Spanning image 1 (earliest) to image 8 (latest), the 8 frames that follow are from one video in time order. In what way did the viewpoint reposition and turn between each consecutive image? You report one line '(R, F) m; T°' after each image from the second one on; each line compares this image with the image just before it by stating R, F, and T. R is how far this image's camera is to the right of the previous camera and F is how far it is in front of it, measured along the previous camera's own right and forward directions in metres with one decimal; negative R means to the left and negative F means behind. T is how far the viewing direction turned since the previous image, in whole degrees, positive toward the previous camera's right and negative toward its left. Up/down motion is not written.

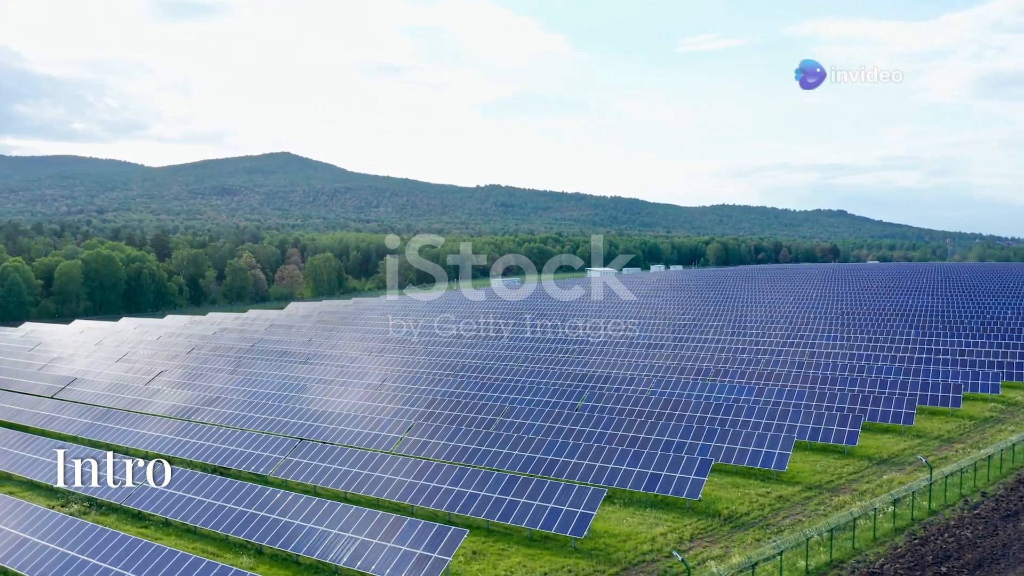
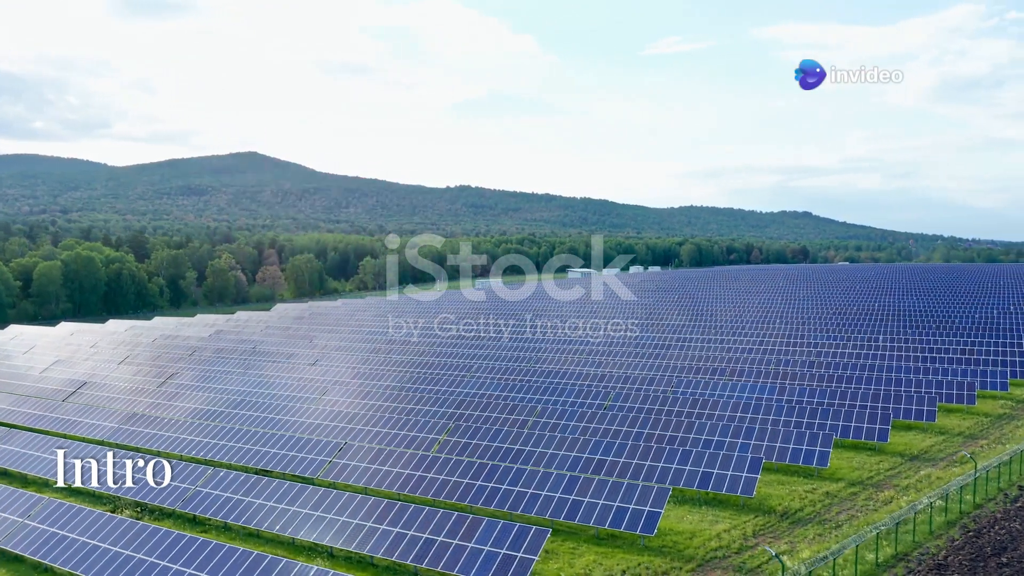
(-2.1, -0.1) m; +2°
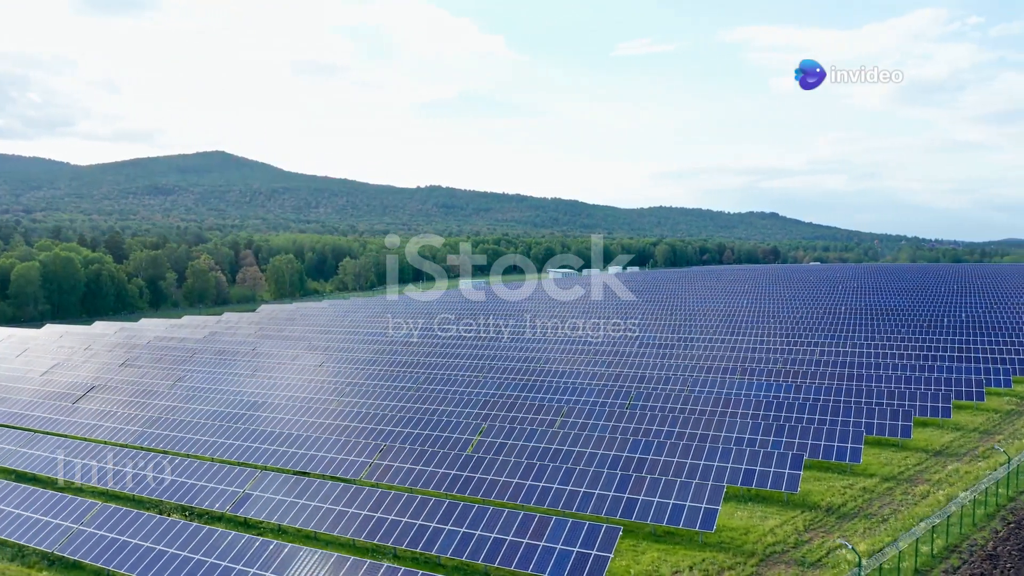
(-1.9, -0.1) m; +2°
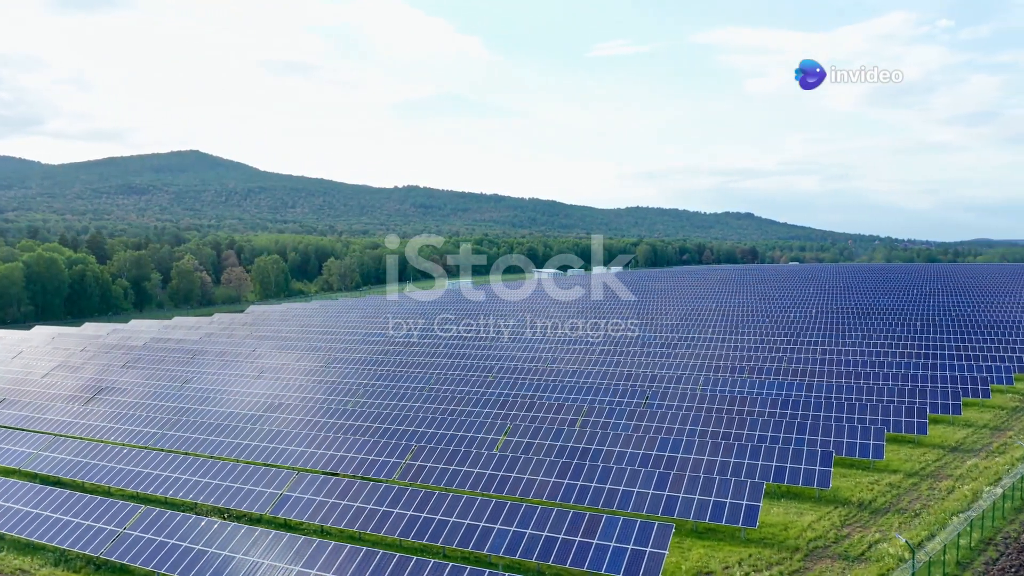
(-1.4, -0.1) m; +2°
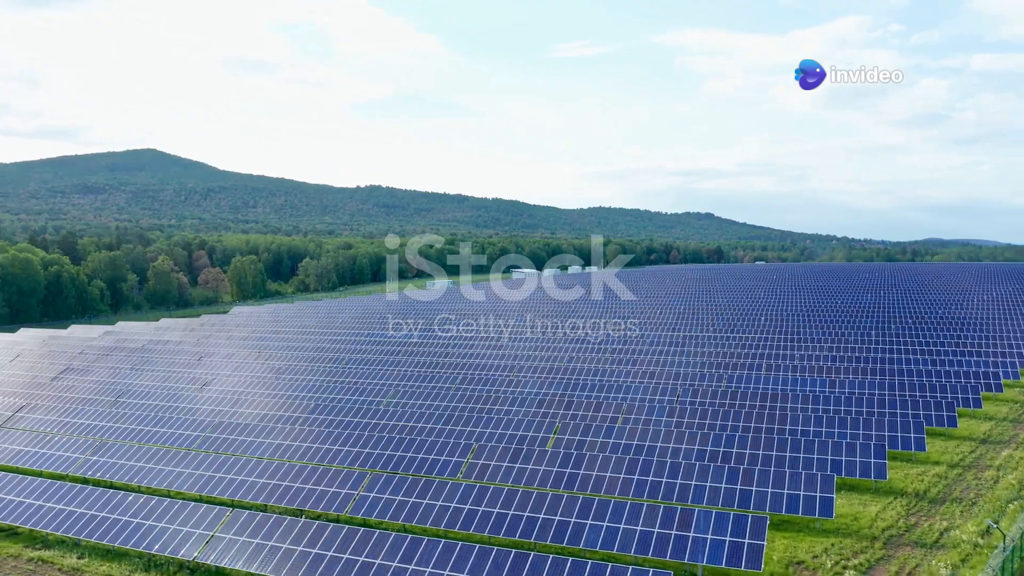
(-2.6, -0.1) m; +3°
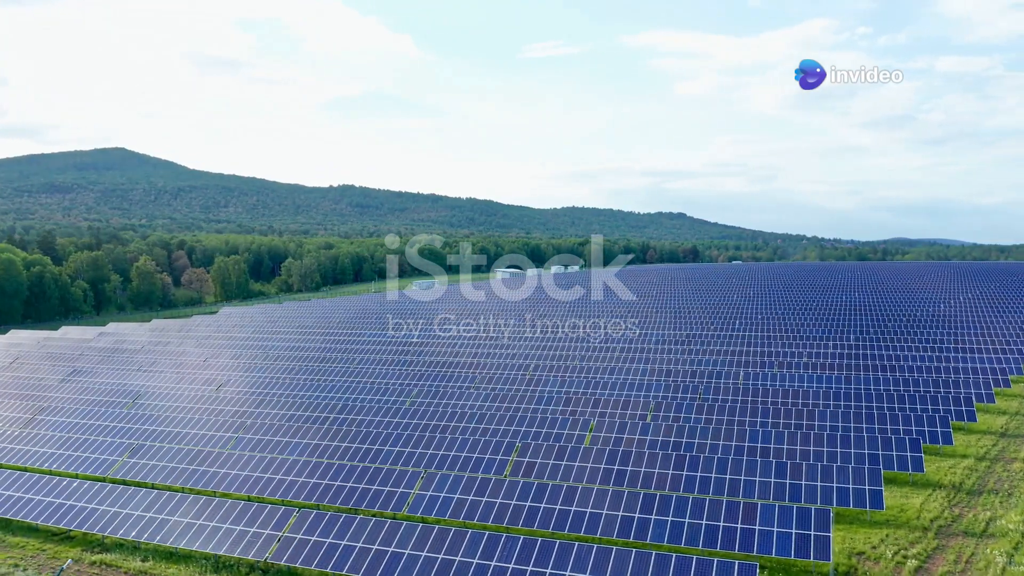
(-1.8, -0.1) m; +2°
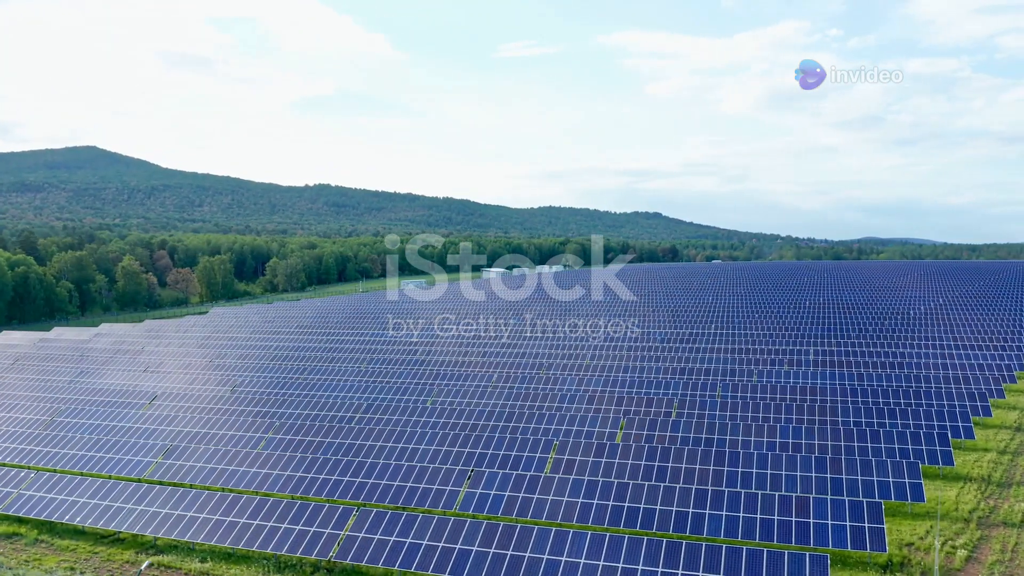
(-1.6, -0.1) m; +2°
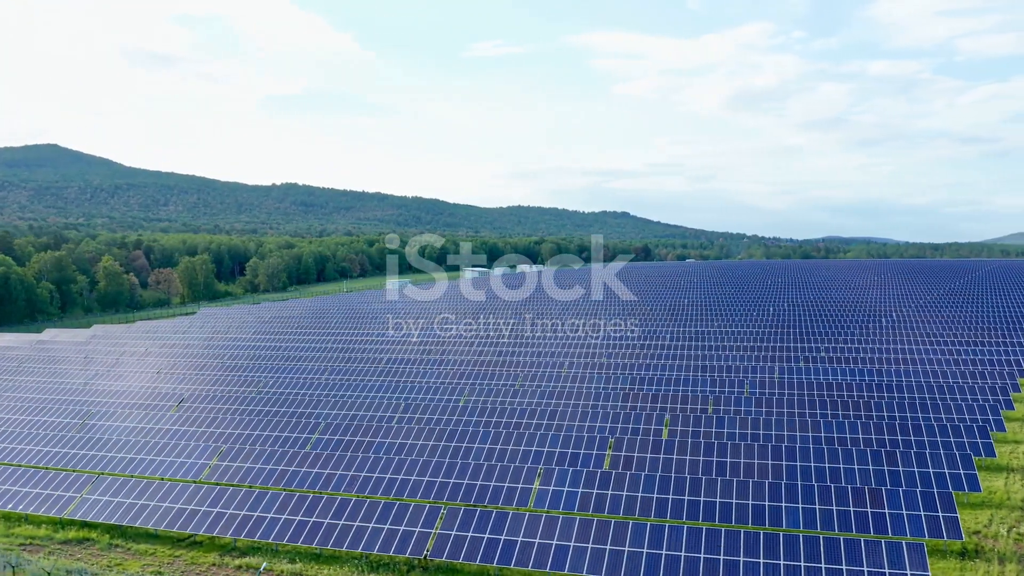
(-2.3, -0.2) m; +2°
